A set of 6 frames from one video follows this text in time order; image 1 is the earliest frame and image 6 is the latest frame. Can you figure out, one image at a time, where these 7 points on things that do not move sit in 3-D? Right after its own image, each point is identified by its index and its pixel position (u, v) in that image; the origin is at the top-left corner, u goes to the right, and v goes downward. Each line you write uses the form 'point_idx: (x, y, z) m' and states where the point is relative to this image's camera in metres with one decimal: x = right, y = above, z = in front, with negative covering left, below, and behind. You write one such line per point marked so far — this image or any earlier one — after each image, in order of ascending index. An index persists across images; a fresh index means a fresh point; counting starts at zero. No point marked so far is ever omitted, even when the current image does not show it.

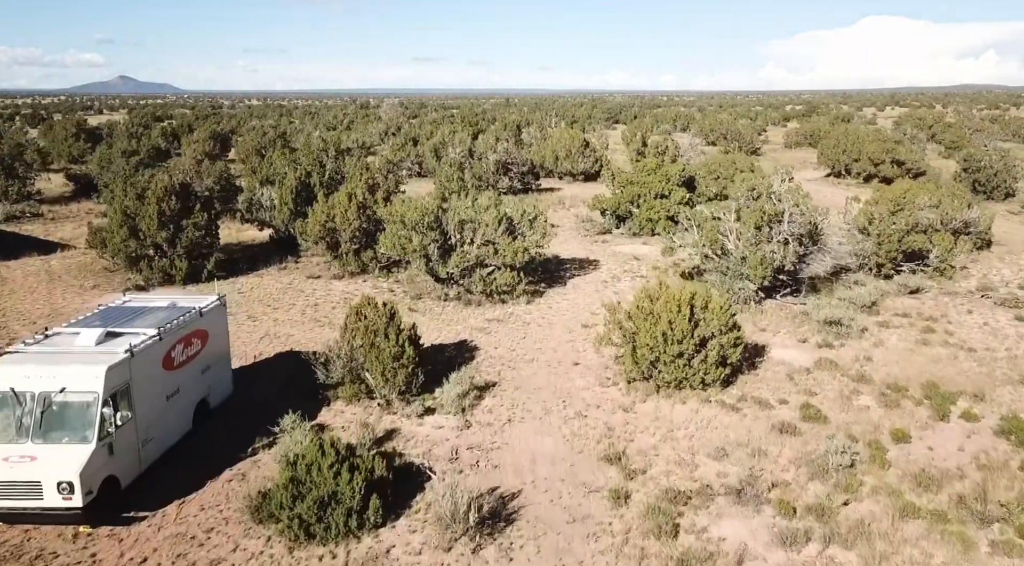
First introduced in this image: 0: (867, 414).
0: (+7.8, -2.9, +18.1) m
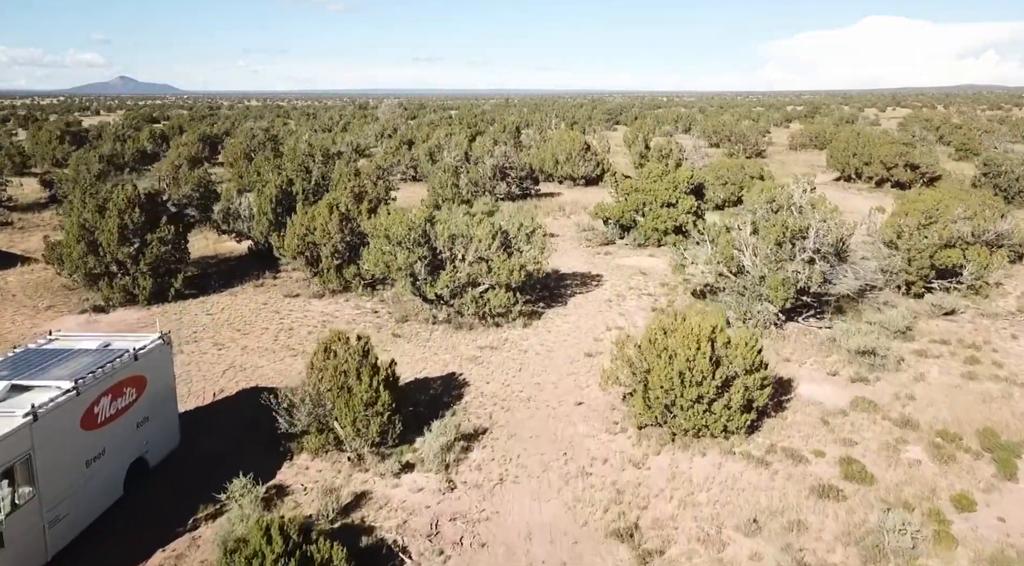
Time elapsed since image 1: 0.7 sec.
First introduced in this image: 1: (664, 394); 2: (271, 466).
0: (+7.7, -3.5, +15.5) m
1: (+3.1, -2.3, +16.7) m
2: (-4.6, -3.5, +15.6) m
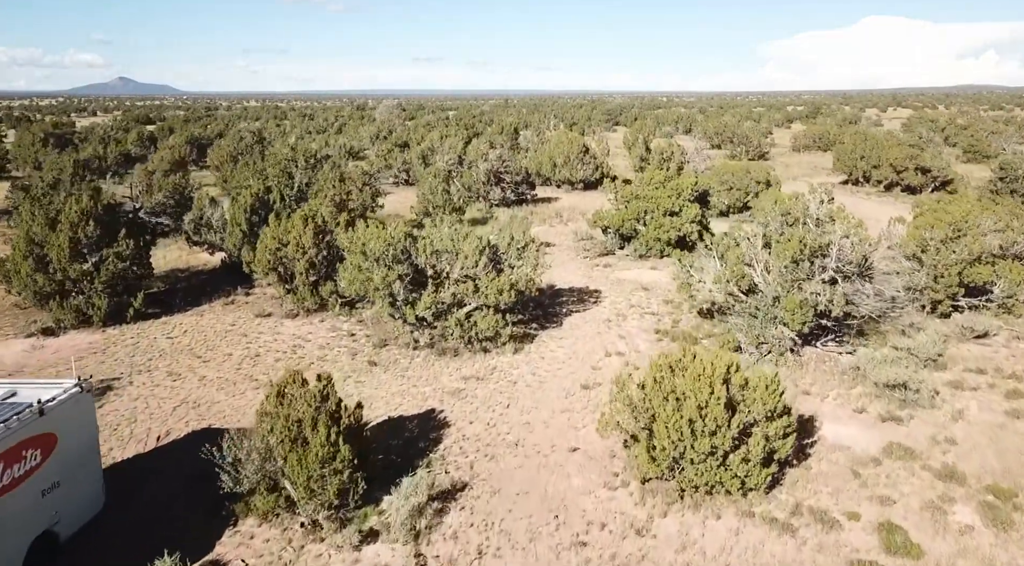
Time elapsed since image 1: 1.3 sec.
0: (+7.4, -4.1, +13.2) m
1: (+2.8, -2.8, +14.4) m
2: (-4.9, -4.0, +13.3) m
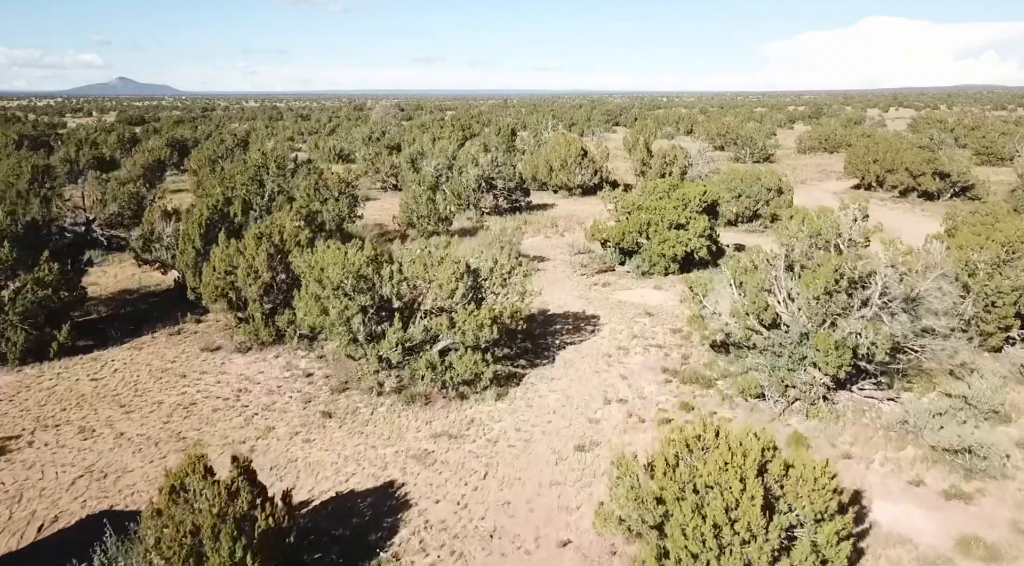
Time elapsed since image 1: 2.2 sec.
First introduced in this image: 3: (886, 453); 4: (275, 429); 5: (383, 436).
0: (+7.0, -4.9, +9.8) m
1: (+2.4, -3.6, +10.9) m
2: (-5.3, -4.8, +9.9) m
3: (+7.4, -3.3, +16.3) m
4: (-5.1, -3.1, +17.7) m
5: (-2.7, -3.2, +17.3) m
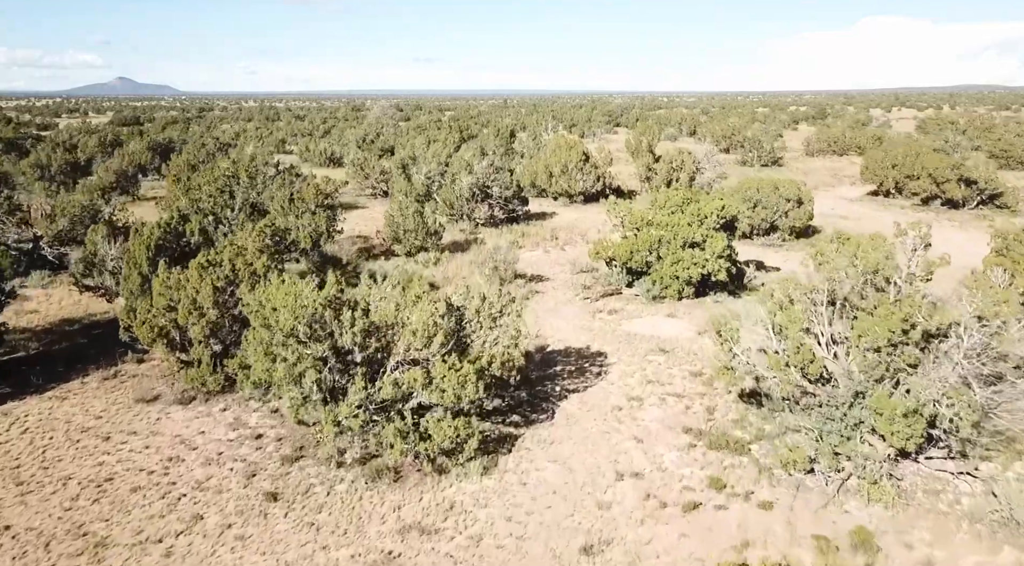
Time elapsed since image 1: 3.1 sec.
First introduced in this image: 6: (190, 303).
0: (+6.8, -5.8, +6.2) m
1: (+2.2, -4.5, +7.4) m
2: (-5.5, -5.7, +6.3) m
3: (+7.2, -4.2, +12.8) m
4: (-5.3, -4.0, +14.1) m
5: (-2.9, -4.1, +13.8) m
6: (-7.4, -0.4, +18.8) m
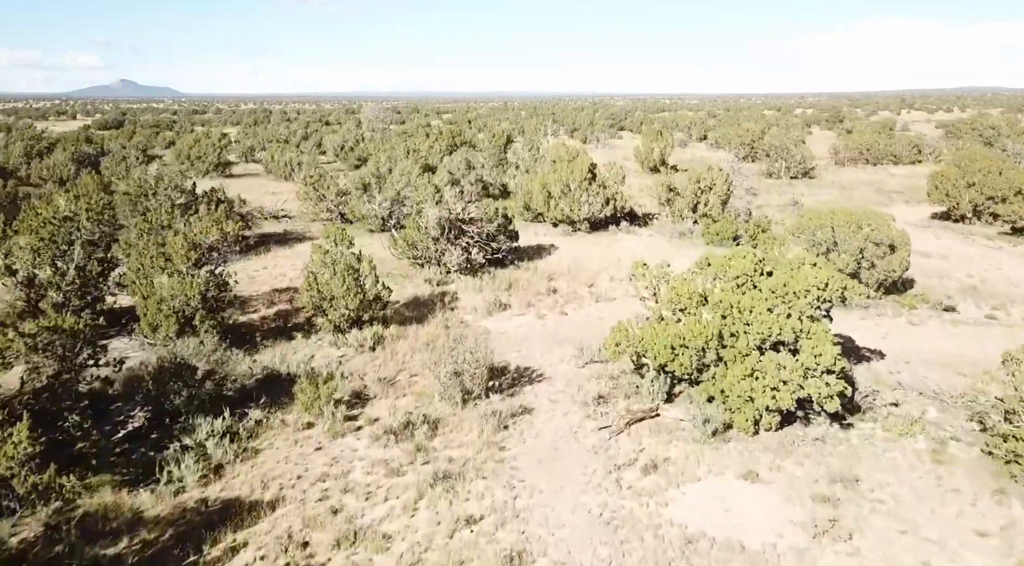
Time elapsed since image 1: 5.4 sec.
0: (+6.0, -8.4, -5.2) m
1: (+1.4, -7.1, -4.1) m
2: (-6.2, -8.3, -5.1) m
3: (+6.5, -6.9, +1.3) m
4: (-6.0, -6.6, +2.7) m
5: (-3.6, -6.7, +2.3) m
6: (-8.1, -3.0, +7.4) m
